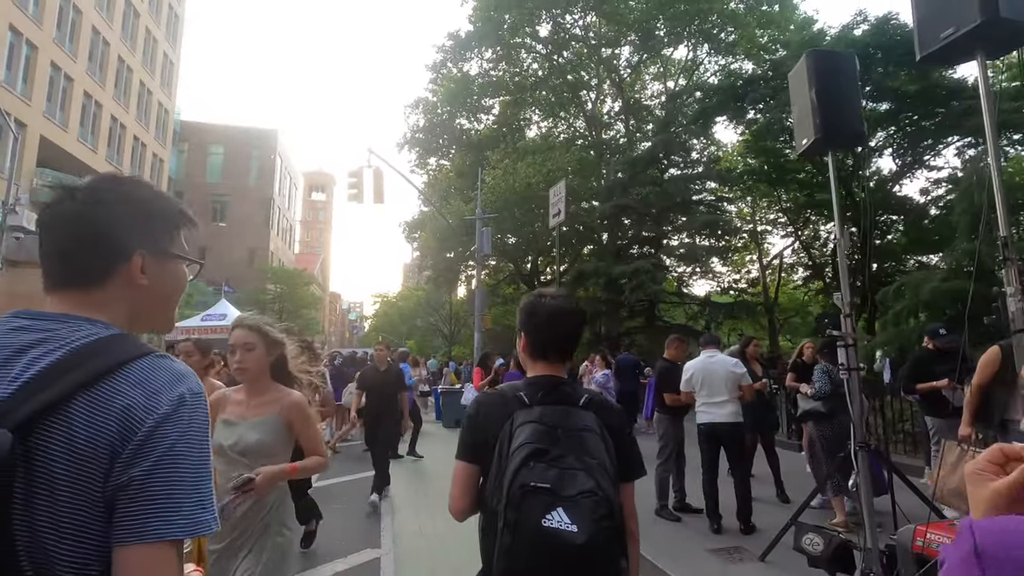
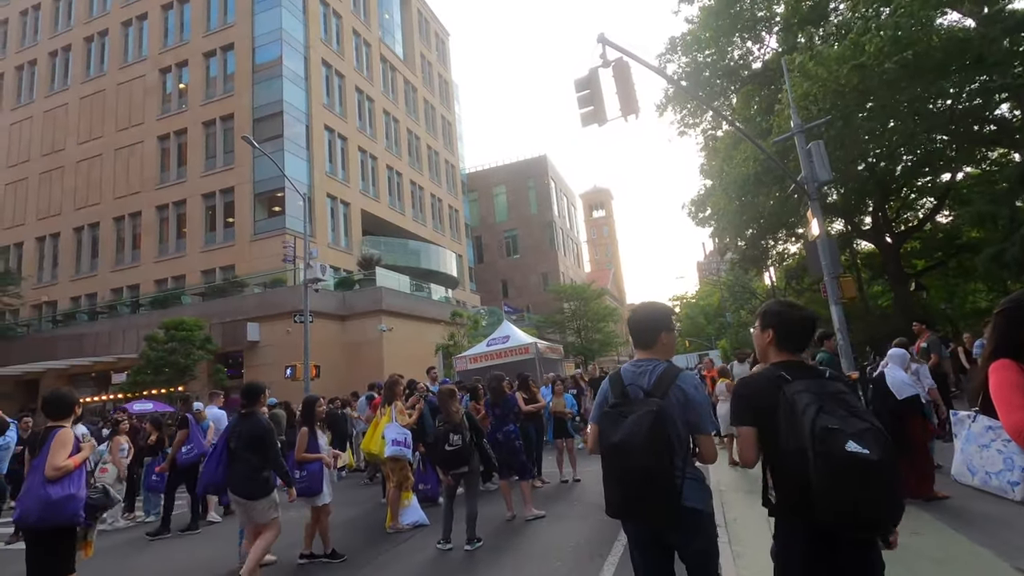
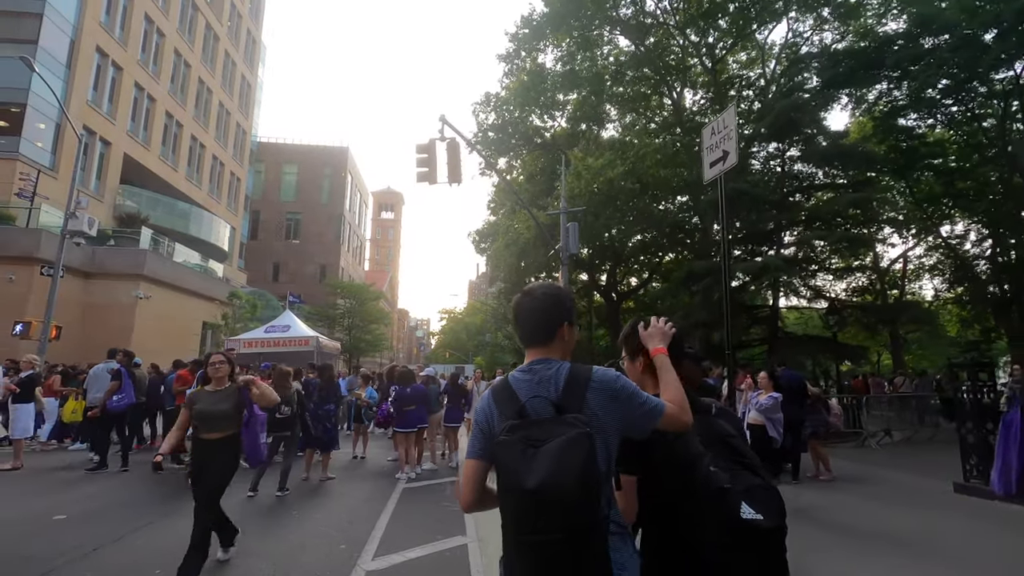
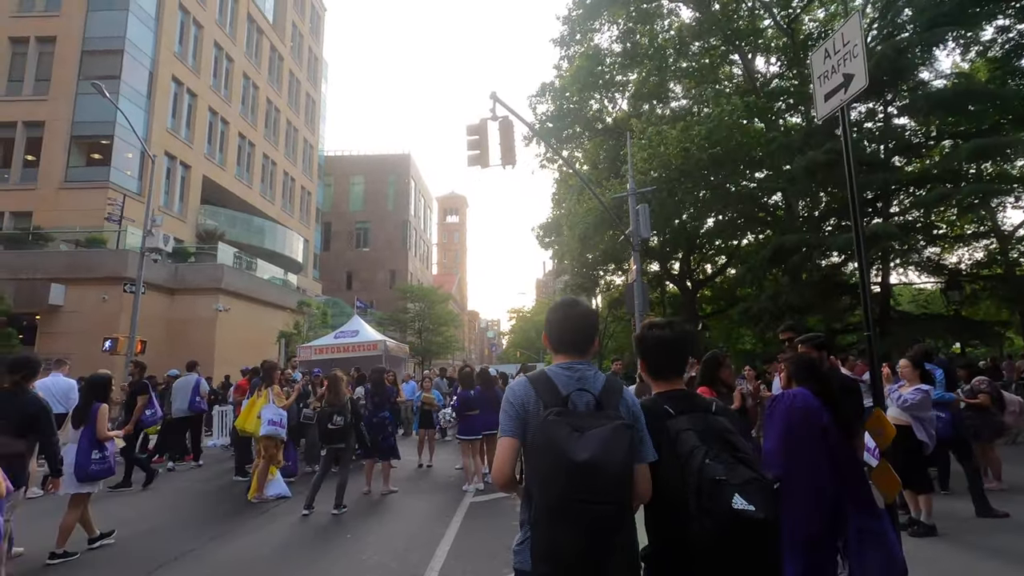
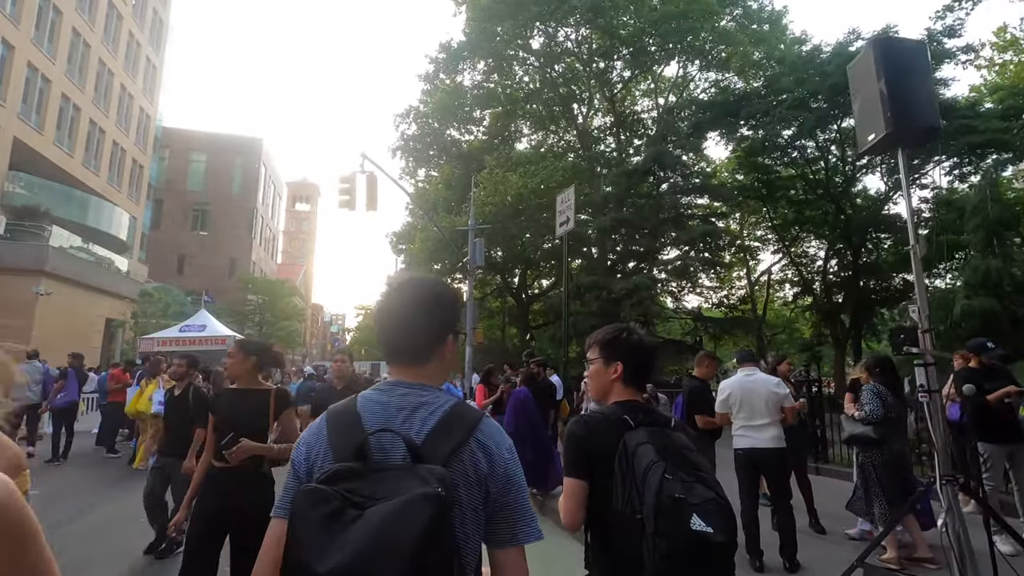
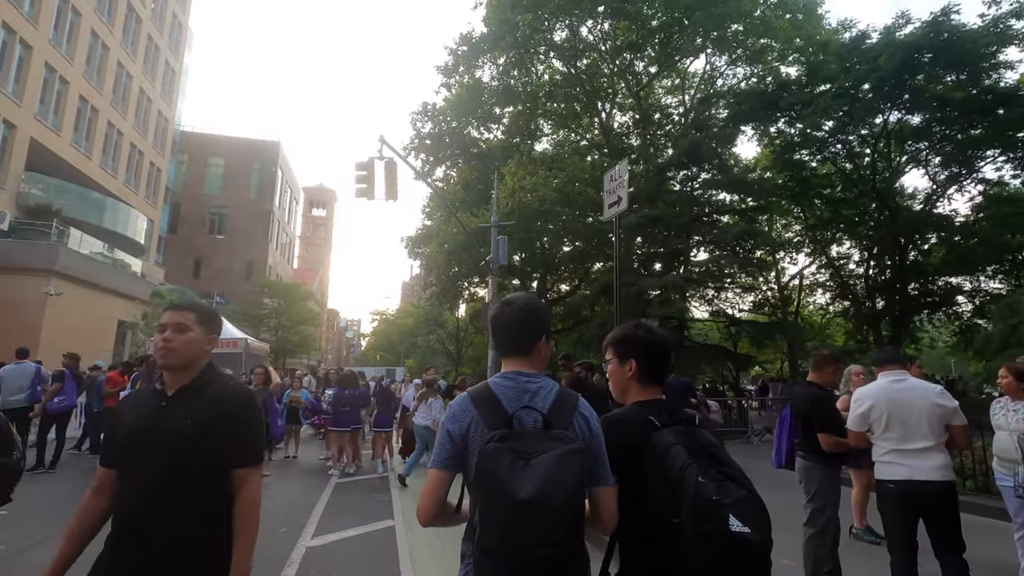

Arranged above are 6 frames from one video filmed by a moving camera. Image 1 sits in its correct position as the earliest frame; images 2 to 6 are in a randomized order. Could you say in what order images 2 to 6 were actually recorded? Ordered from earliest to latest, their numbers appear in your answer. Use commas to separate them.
5, 6, 3, 4, 2
